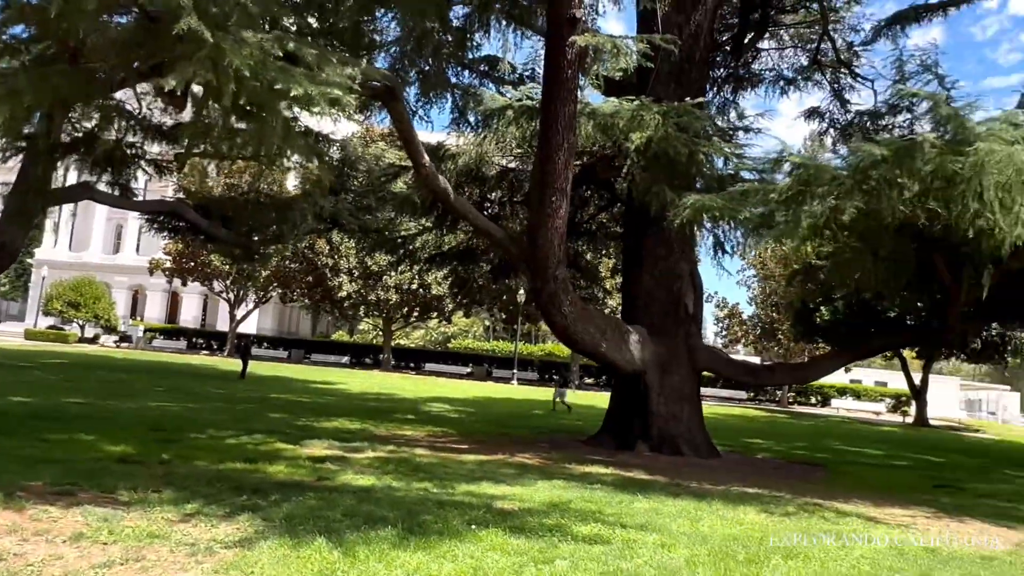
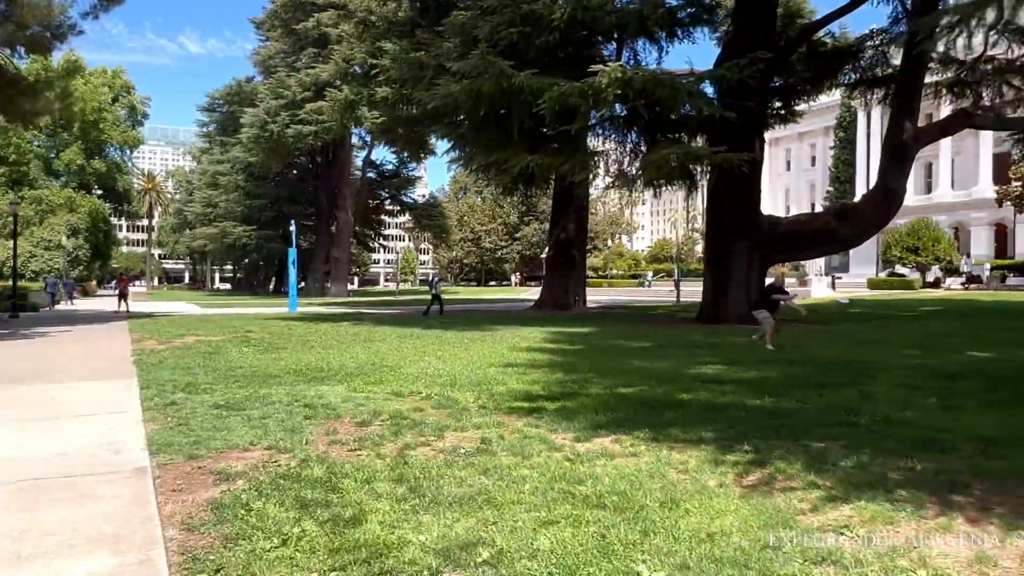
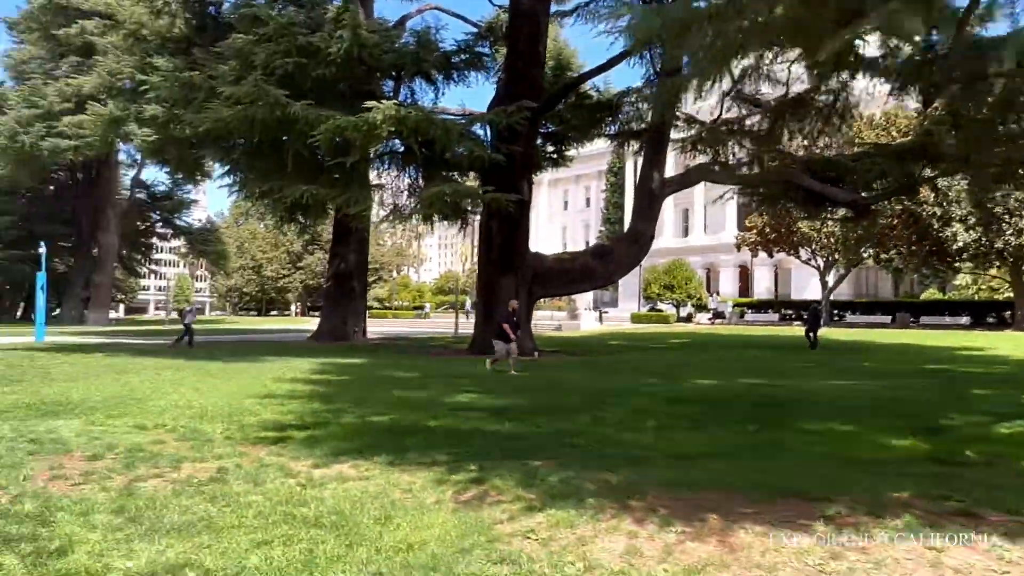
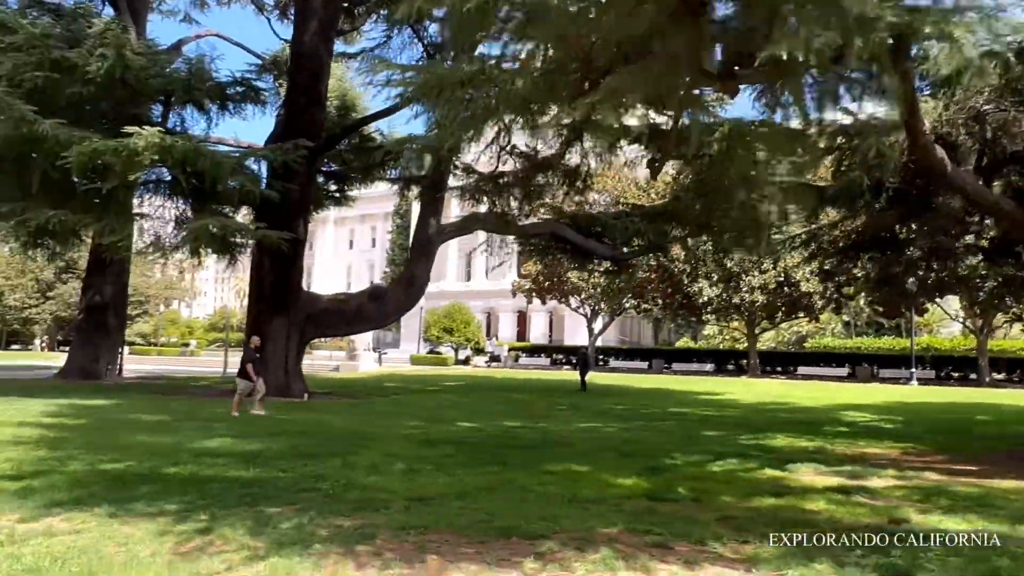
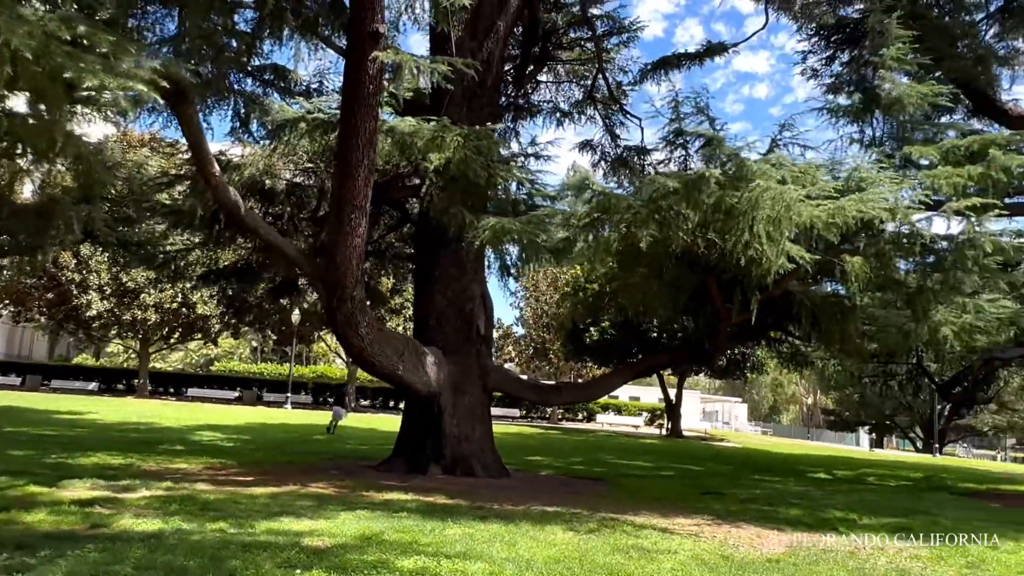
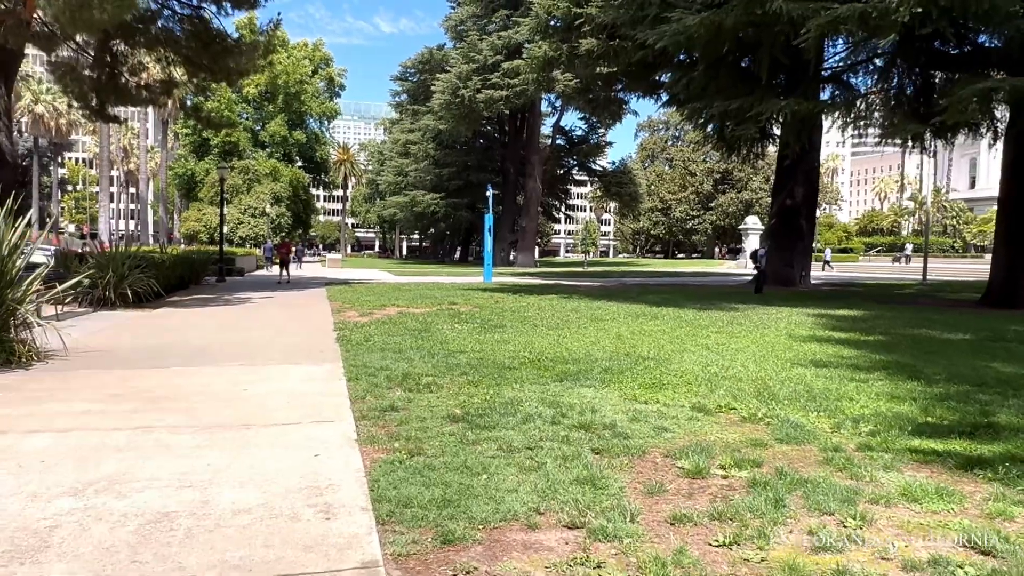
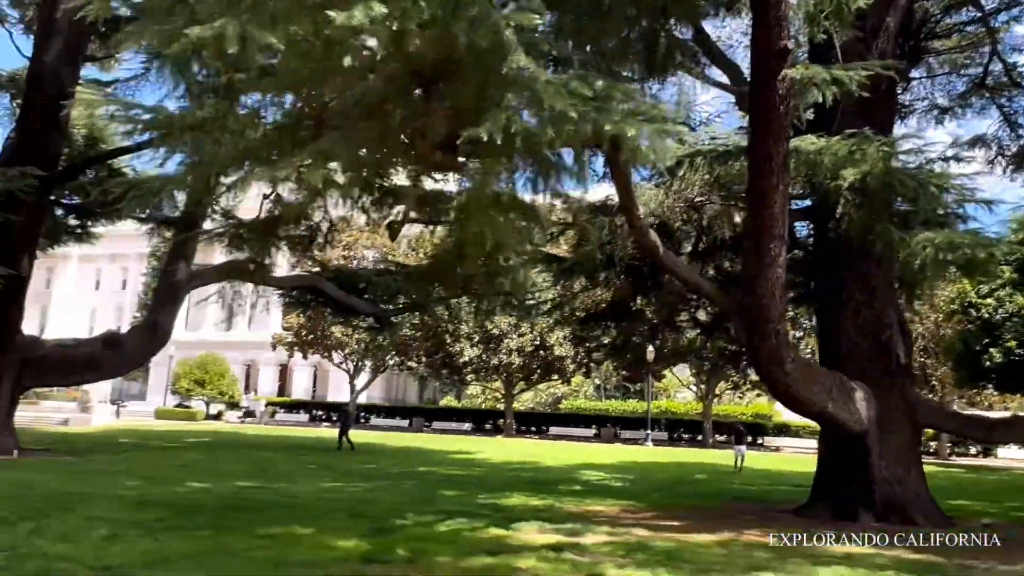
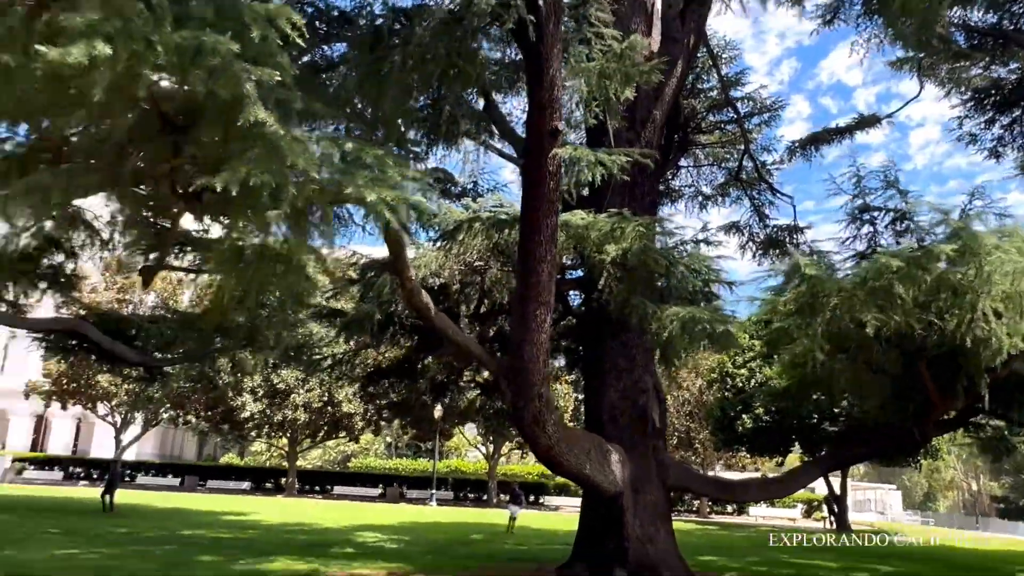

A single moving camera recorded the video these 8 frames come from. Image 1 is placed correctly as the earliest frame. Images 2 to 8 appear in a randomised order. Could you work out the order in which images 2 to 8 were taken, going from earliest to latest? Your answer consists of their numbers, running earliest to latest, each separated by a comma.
5, 8, 7, 4, 3, 2, 6
